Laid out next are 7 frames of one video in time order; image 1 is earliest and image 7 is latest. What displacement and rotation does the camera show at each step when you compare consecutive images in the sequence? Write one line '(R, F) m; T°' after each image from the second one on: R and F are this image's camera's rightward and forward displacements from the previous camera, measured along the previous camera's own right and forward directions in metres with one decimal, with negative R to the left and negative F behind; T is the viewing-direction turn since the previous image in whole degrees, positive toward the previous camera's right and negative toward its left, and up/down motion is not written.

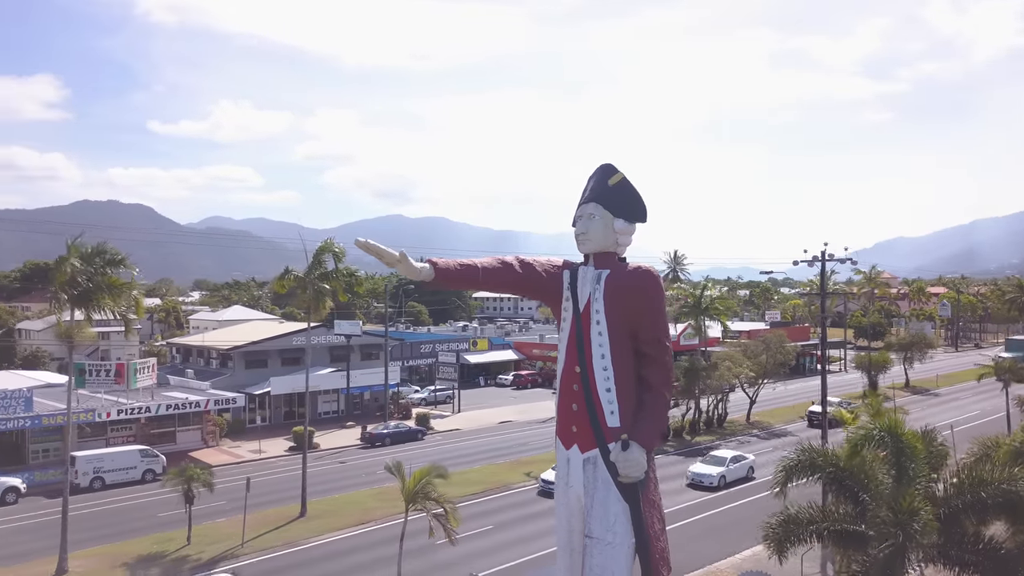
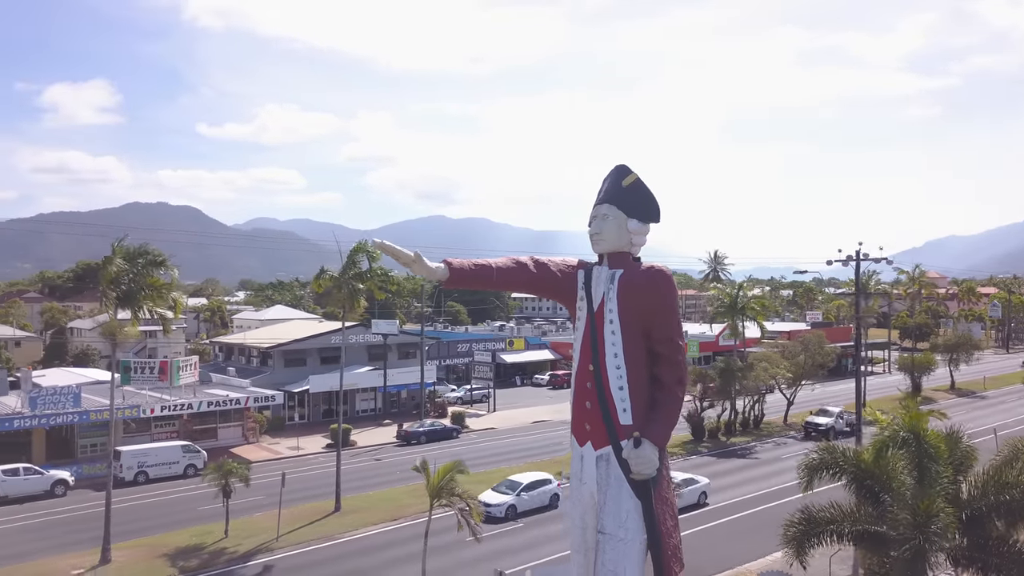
(+0.2, -0.1) m; -3°
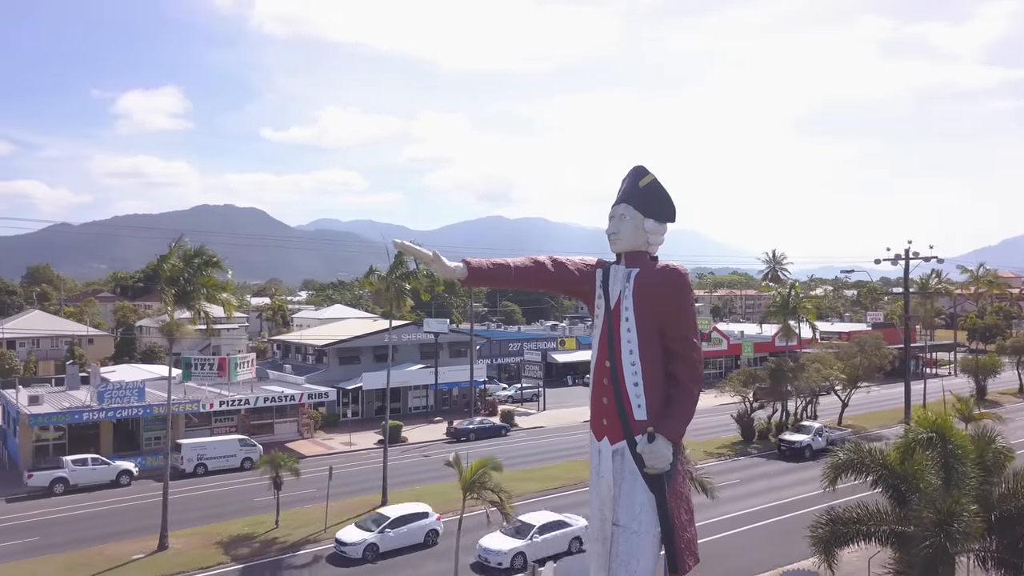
(+0.4, -0.2) m; -4°
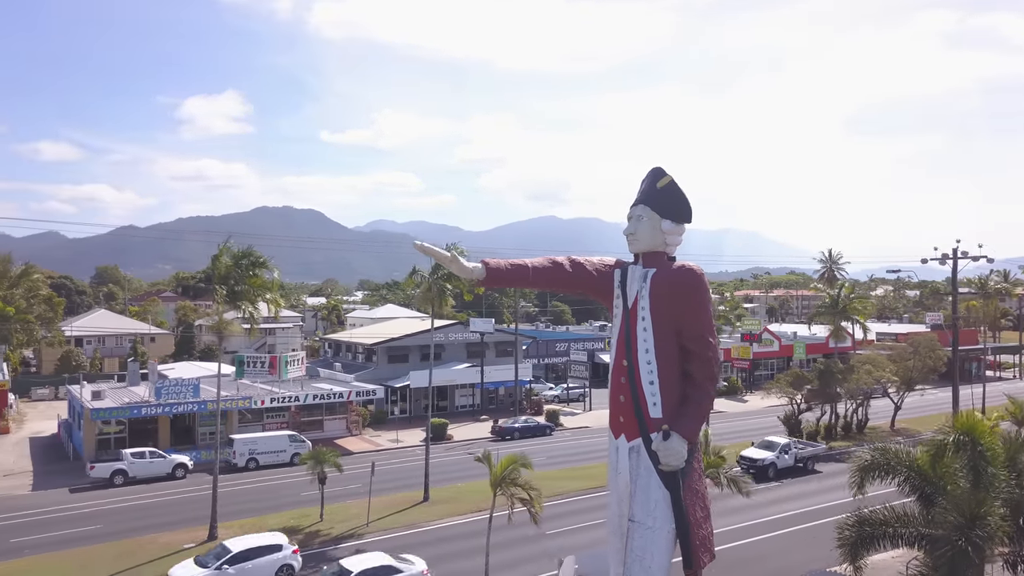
(+0.3, -0.2) m; -4°
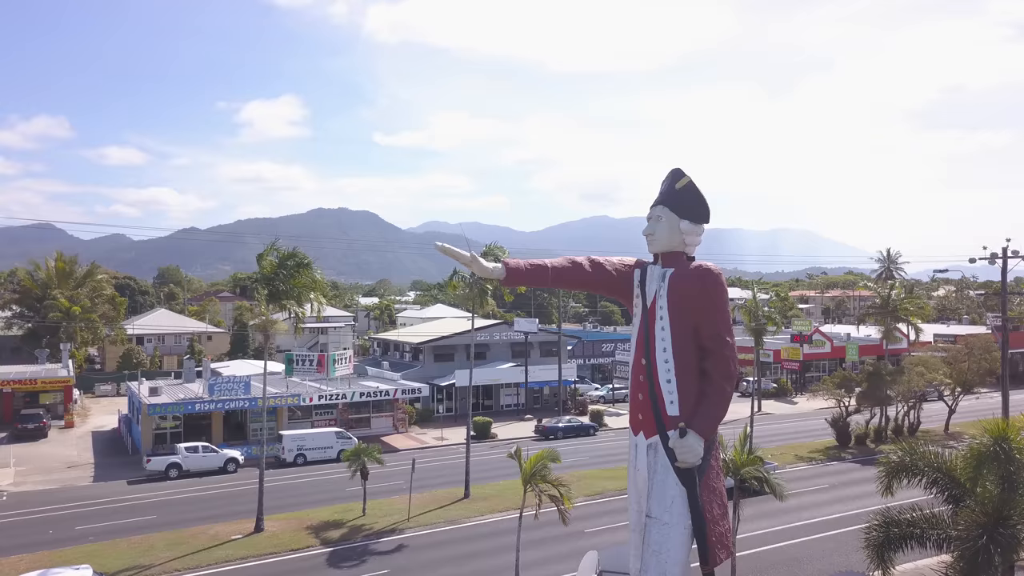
(+0.3, -0.2) m; -4°
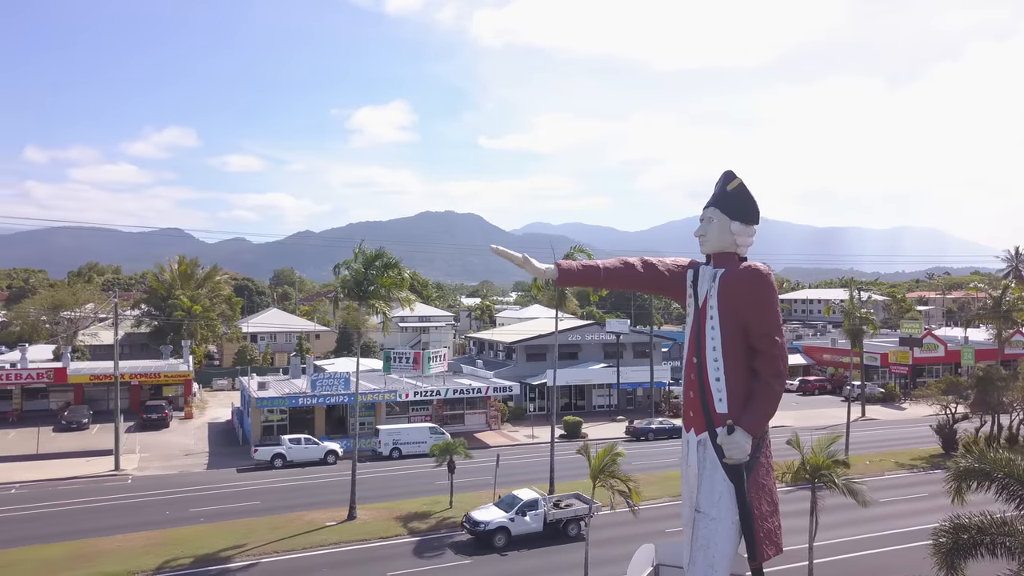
(+0.5, -0.4) m; -7°
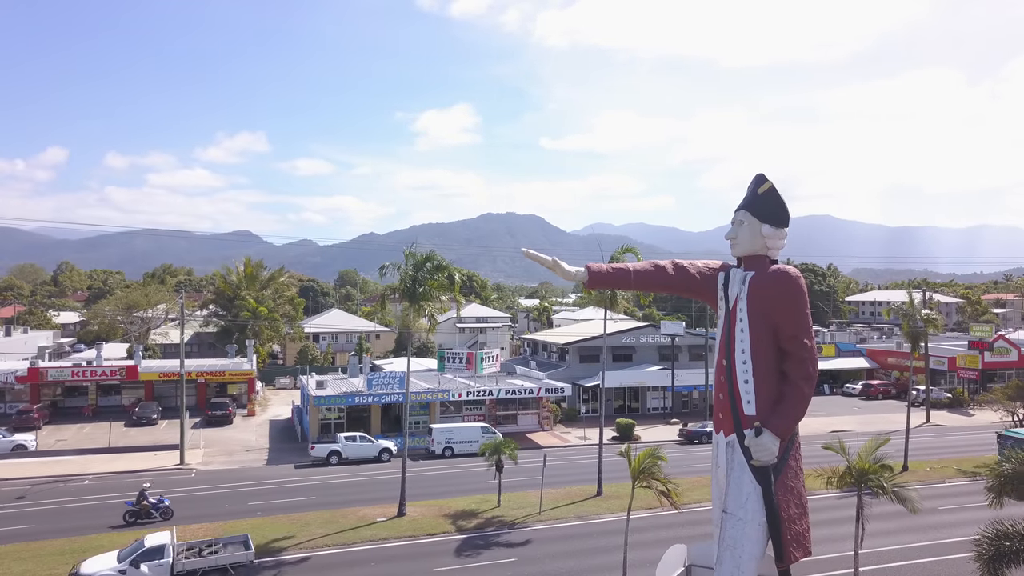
(+0.3, -0.2) m; -4°
